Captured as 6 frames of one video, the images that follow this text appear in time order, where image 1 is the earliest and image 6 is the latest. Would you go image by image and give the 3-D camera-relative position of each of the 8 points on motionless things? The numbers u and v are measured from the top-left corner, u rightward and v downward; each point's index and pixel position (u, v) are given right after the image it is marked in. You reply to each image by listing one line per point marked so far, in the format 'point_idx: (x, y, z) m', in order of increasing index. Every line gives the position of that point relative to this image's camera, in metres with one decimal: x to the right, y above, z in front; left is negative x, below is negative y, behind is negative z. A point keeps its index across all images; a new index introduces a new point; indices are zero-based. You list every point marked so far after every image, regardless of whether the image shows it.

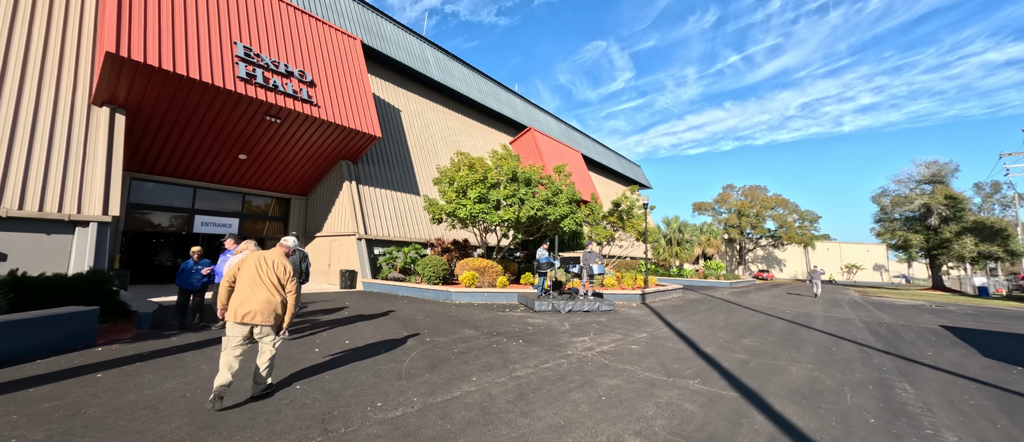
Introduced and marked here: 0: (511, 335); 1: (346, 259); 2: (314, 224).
0: (0.0, -2.1, +6.3) m
1: (-6.8, -1.5, +14.3) m
2: (-9.2, -0.1, +16.3) m
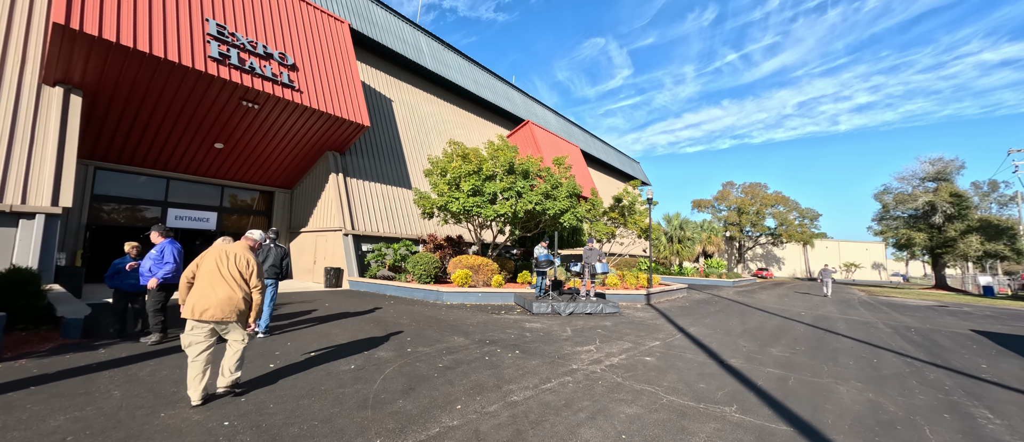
0: (-0.1, -1.9, +5.5) m
1: (-6.9, -1.3, +13.5) m
2: (-9.4, +0.1, +15.4) m
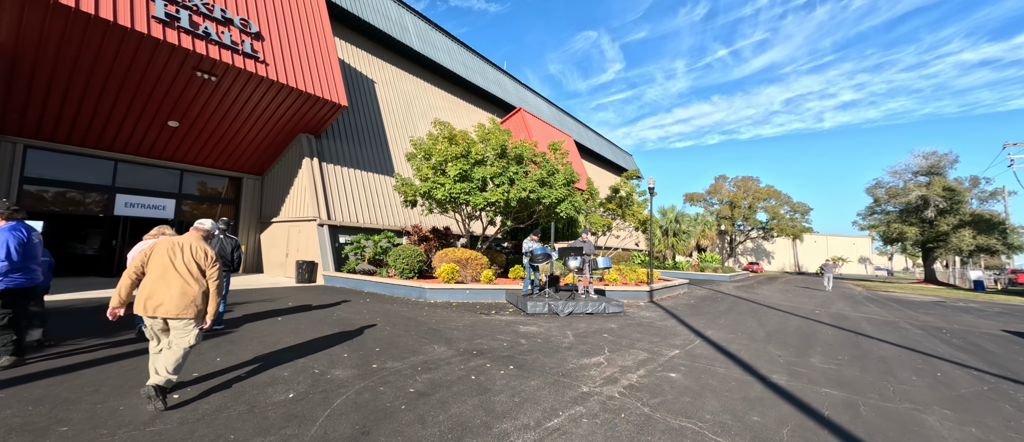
0: (-0.2, -1.7, +4.5) m
1: (-7.2, -0.9, +12.3) m
2: (-9.7, +0.5, +14.1) m
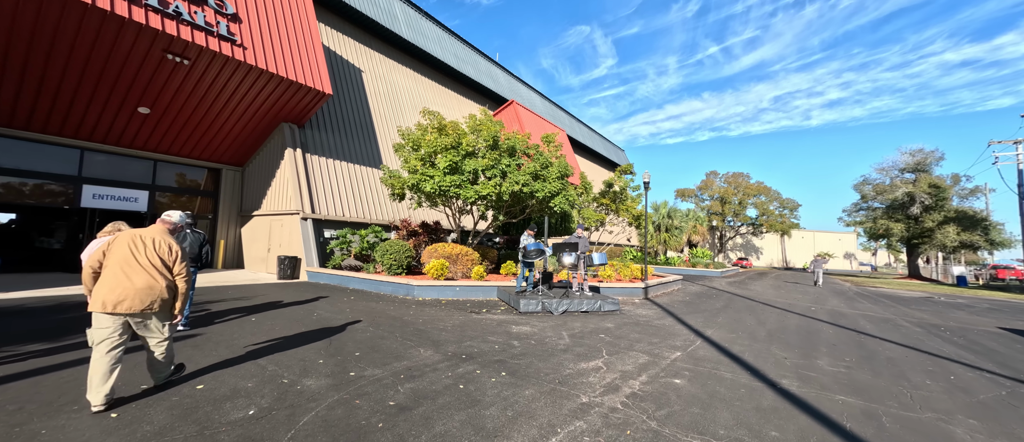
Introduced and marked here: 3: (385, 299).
0: (-0.3, -1.7, +4.2) m
1: (-7.5, -0.7, +11.8) m
2: (-10.0, +0.8, +13.5) m
3: (-3.1, -1.9, +8.5) m
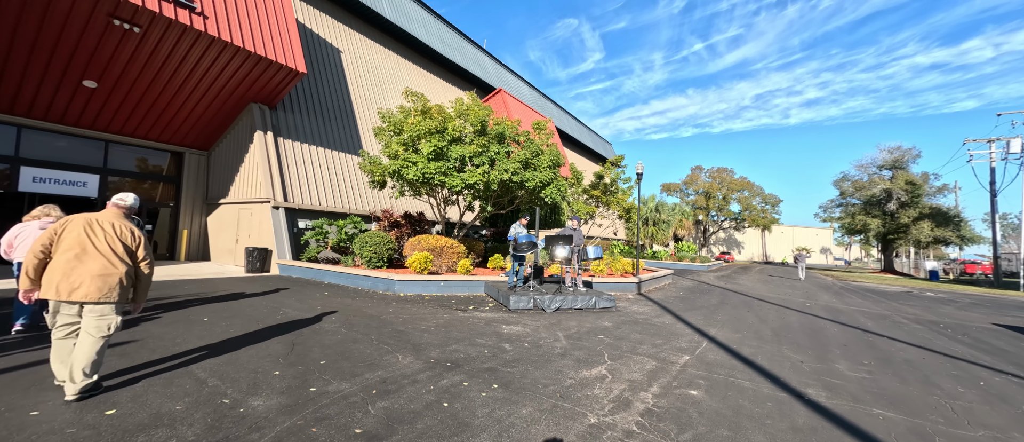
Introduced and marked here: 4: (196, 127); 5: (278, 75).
0: (-0.4, -1.5, +3.6) m
1: (-7.9, -0.4, +10.9) m
2: (-10.5, +1.2, +12.5) m
3: (-3.4, -1.6, +7.9) m
4: (-10.6, +3.1, +11.8) m
5: (-7.3, +4.6, +10.9) m
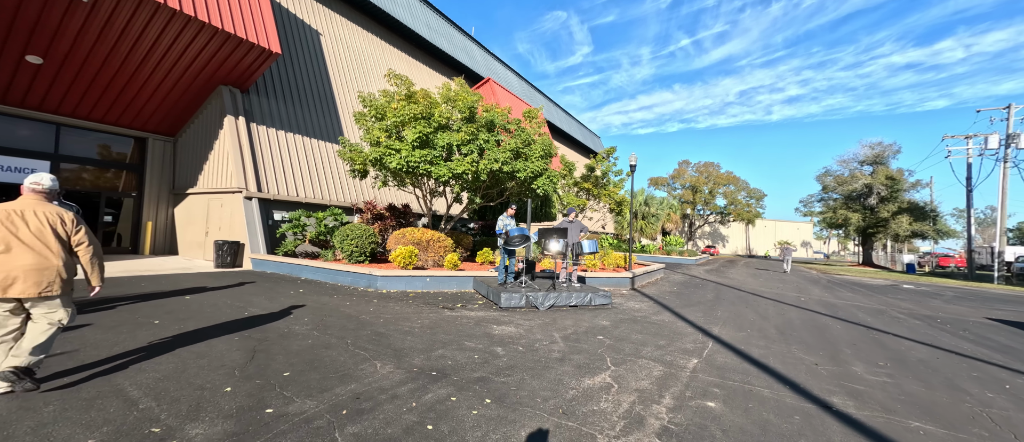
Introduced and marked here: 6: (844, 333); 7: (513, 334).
0: (-0.4, -1.4, +3.2) m
1: (-8.2, -0.1, +10.2) m
2: (-10.8, +1.5, +11.6) m
3: (-3.6, -1.5, +7.3) m
4: (-10.9, +3.4, +10.9) m
5: (-7.6, +4.8, +10.1) m
6: (+5.2, -1.8, +5.5) m
7: (0.0, -1.5, +4.7) m
